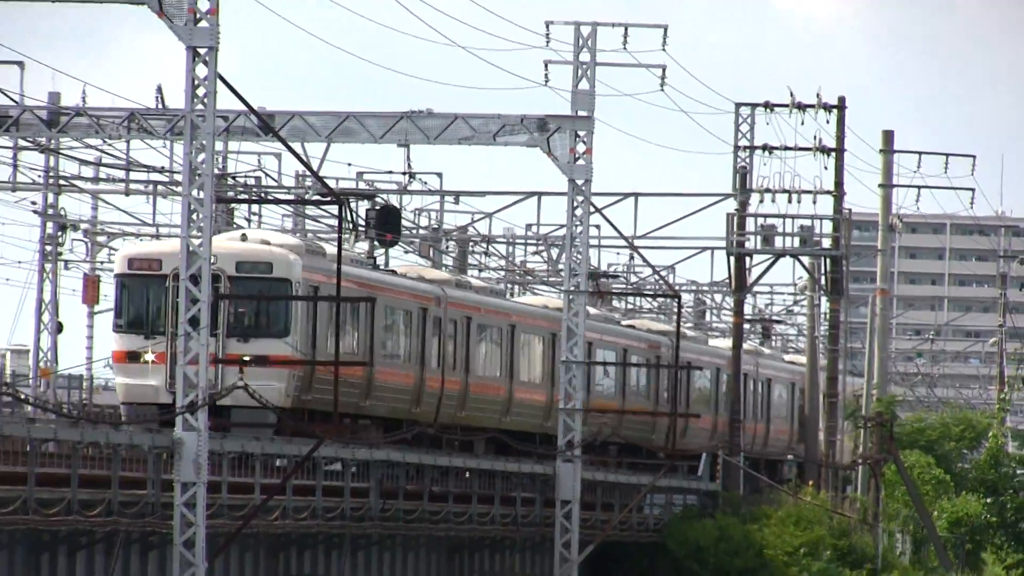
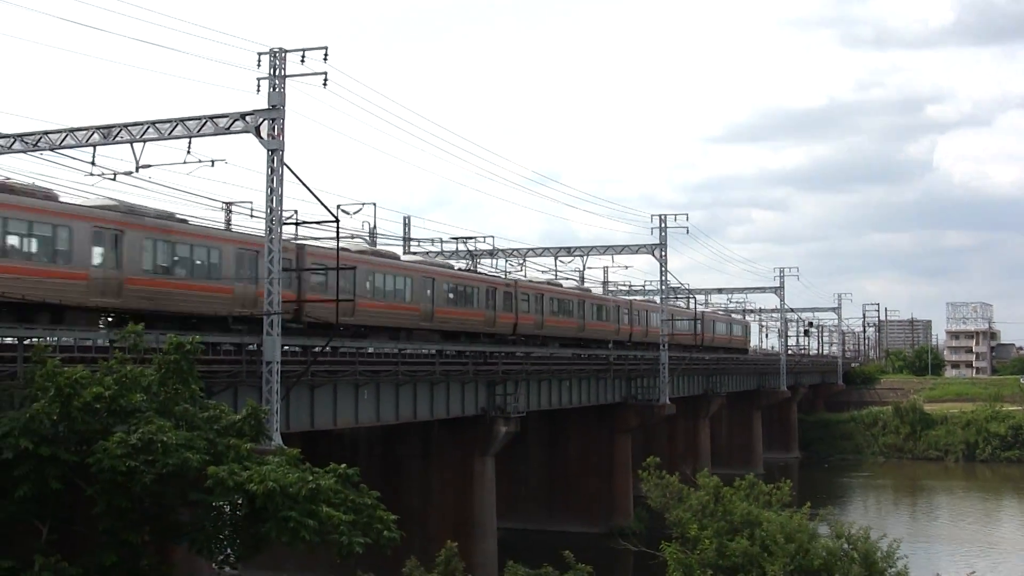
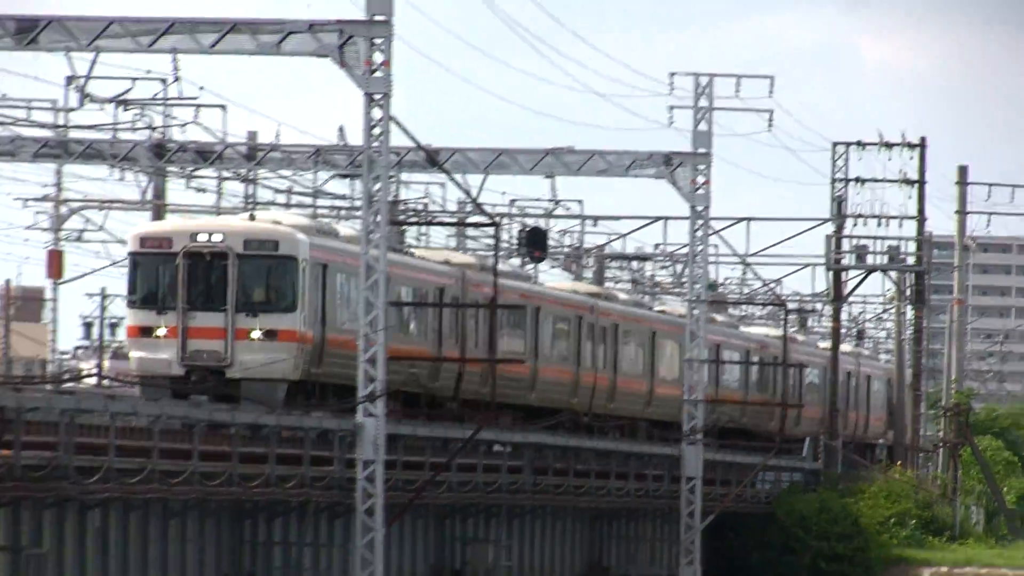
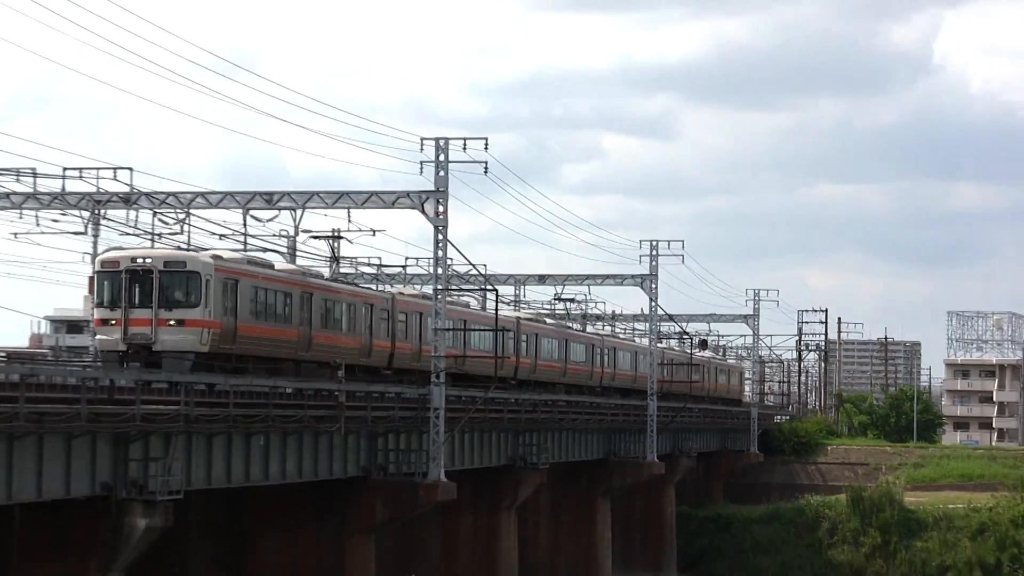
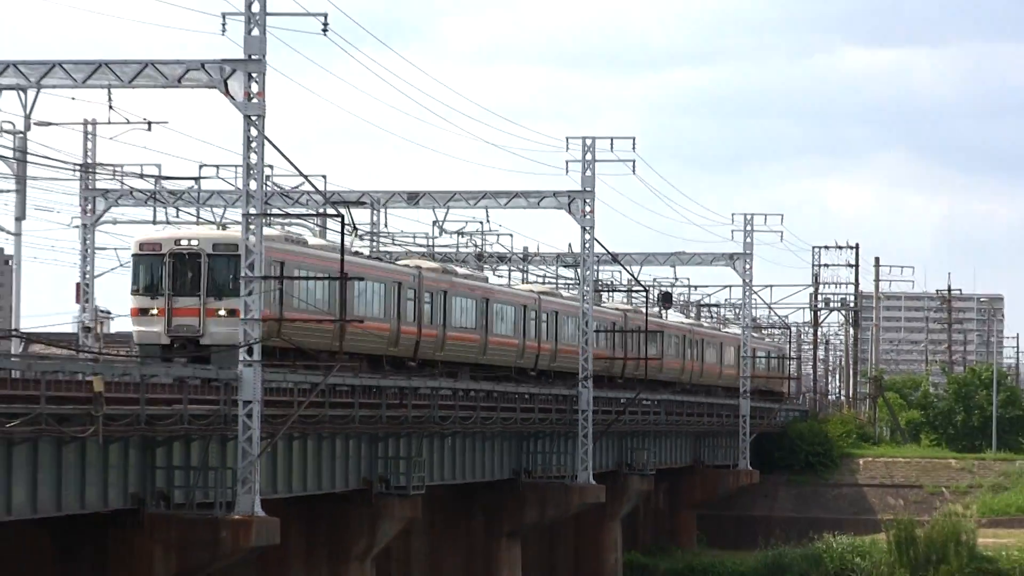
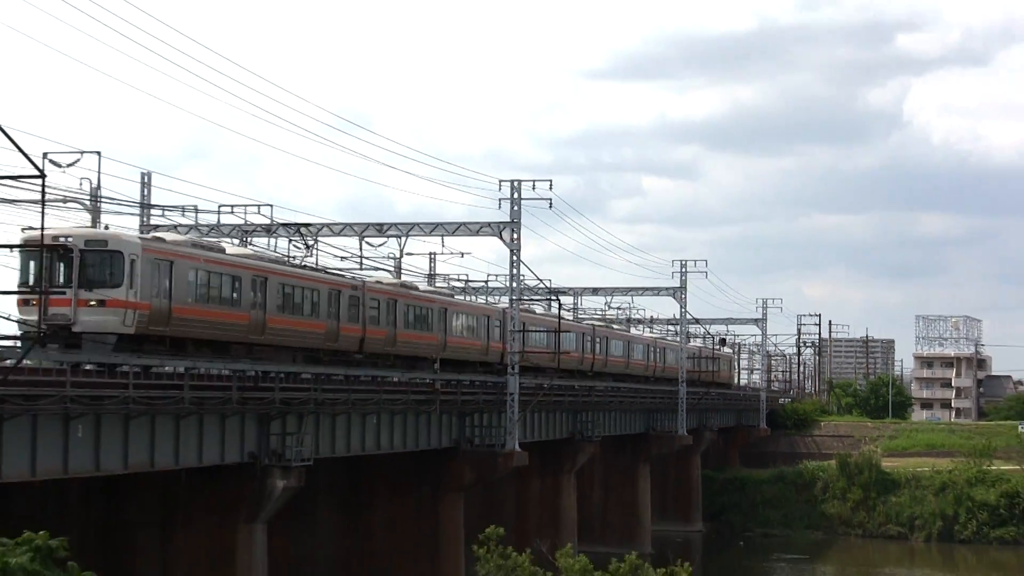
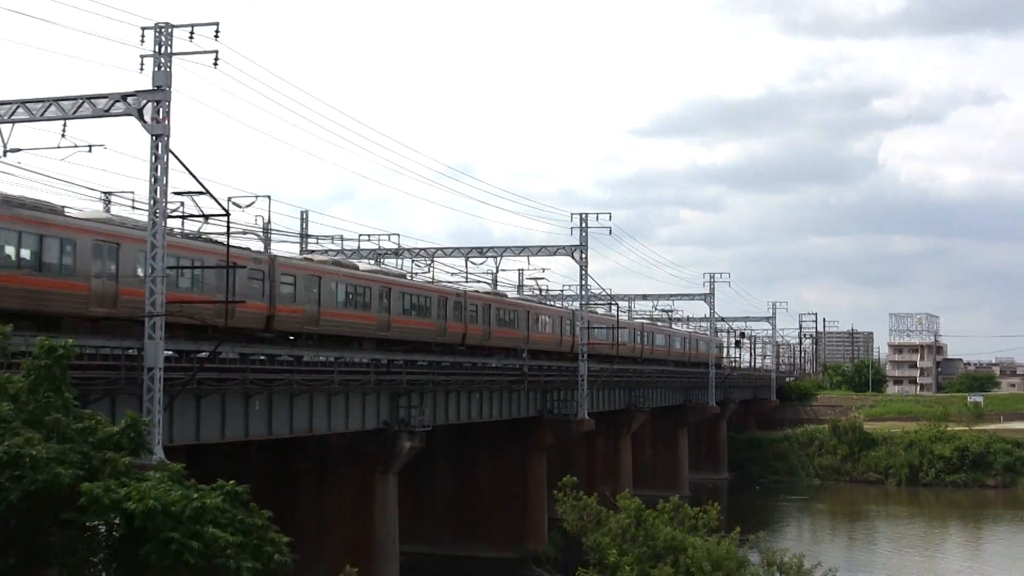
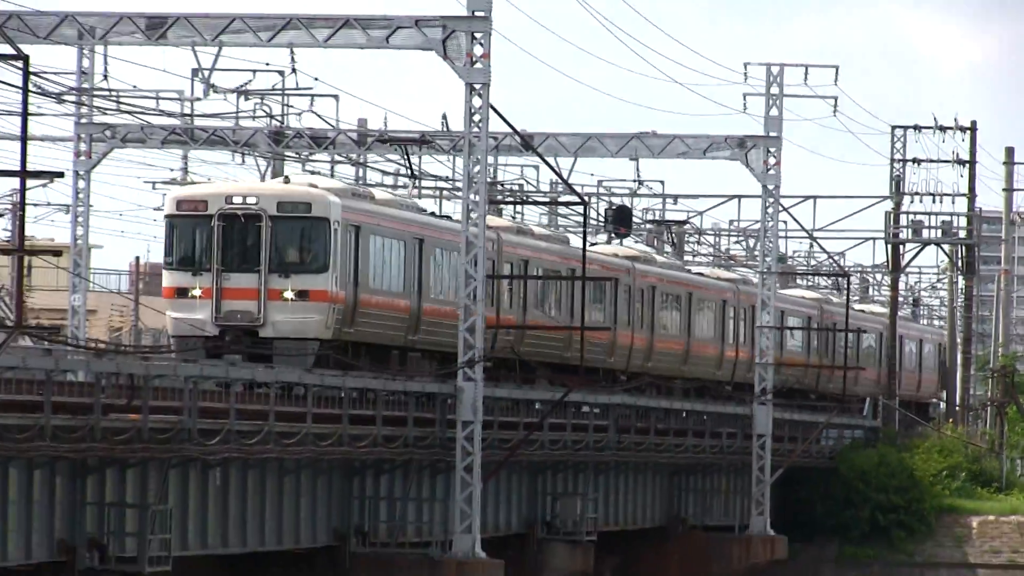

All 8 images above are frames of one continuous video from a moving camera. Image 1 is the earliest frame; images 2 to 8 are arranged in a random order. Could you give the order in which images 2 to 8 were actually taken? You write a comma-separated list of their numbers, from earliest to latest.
3, 8, 5, 4, 6, 7, 2
